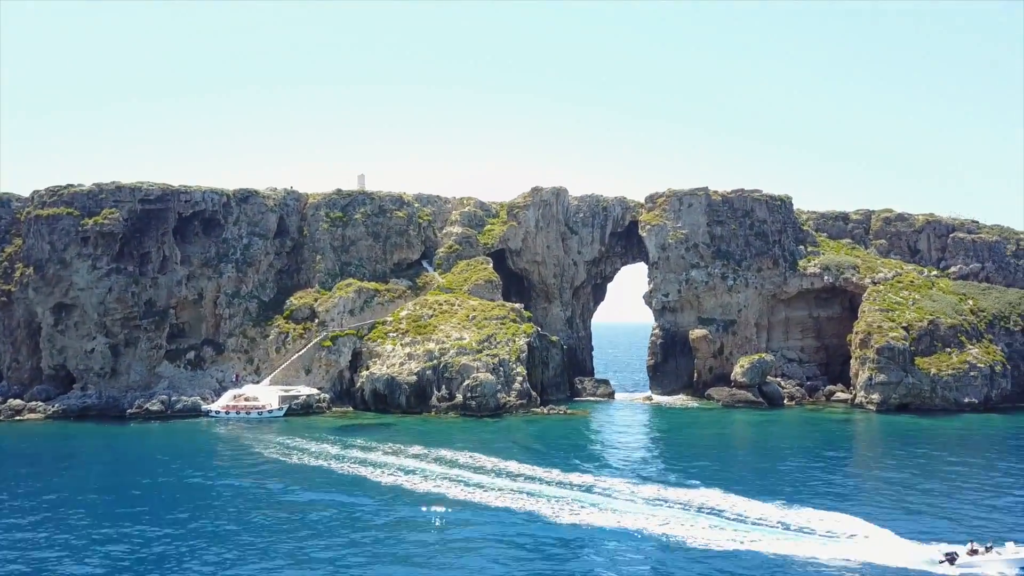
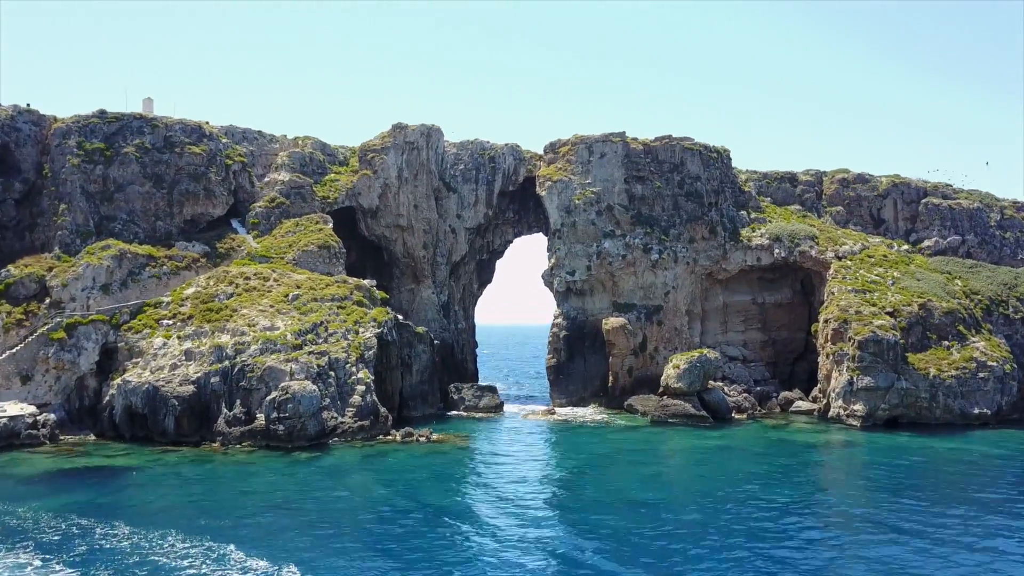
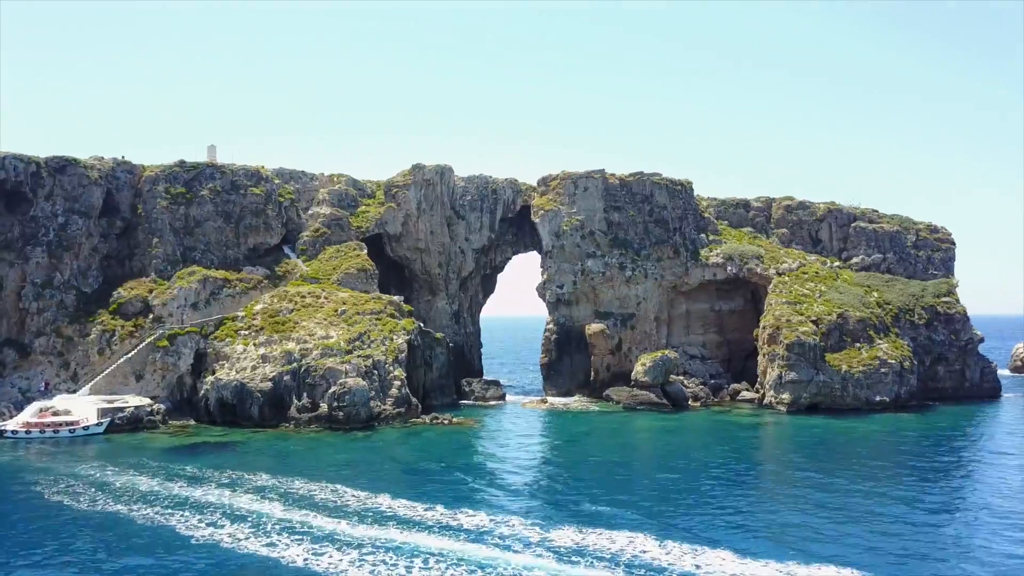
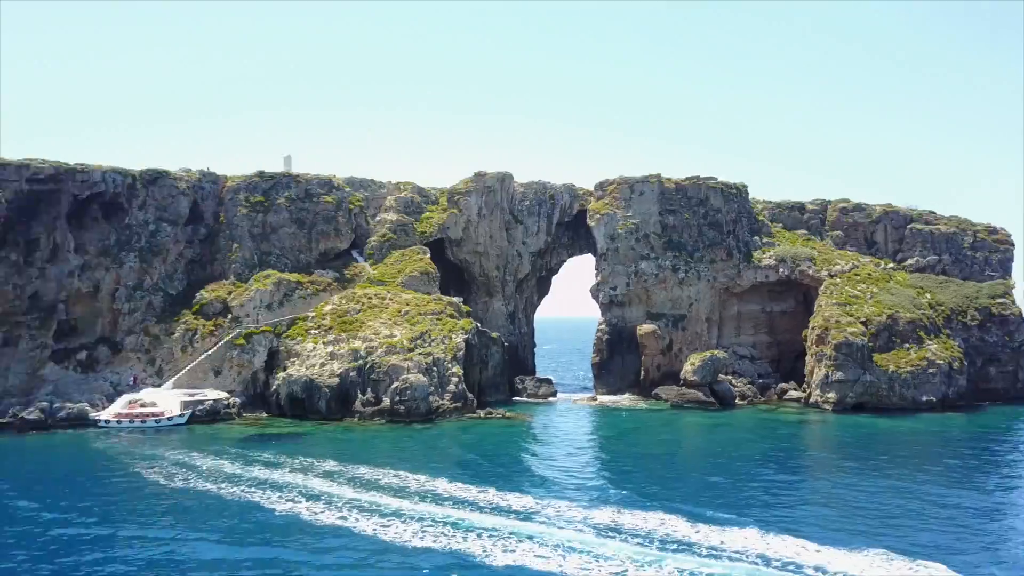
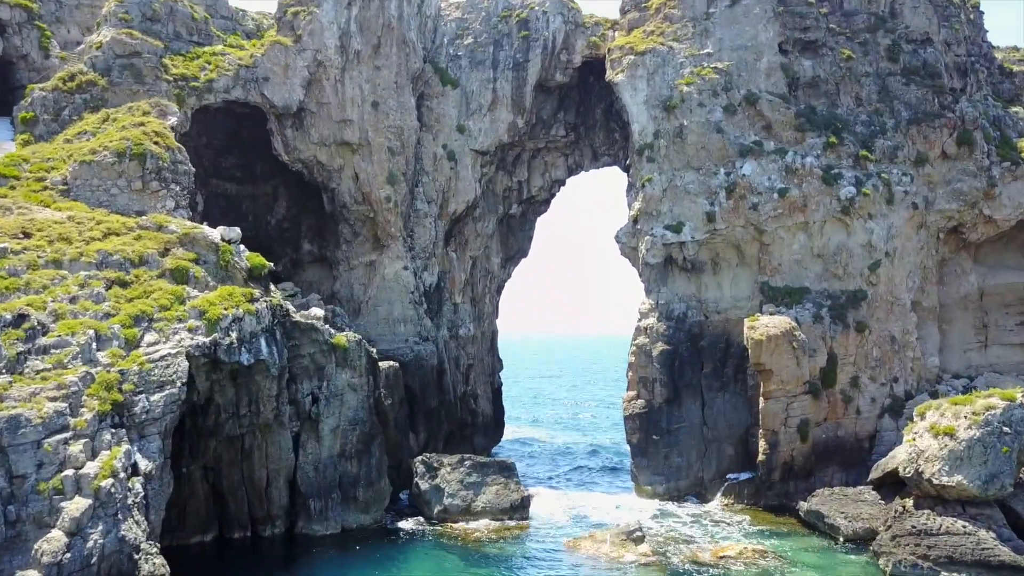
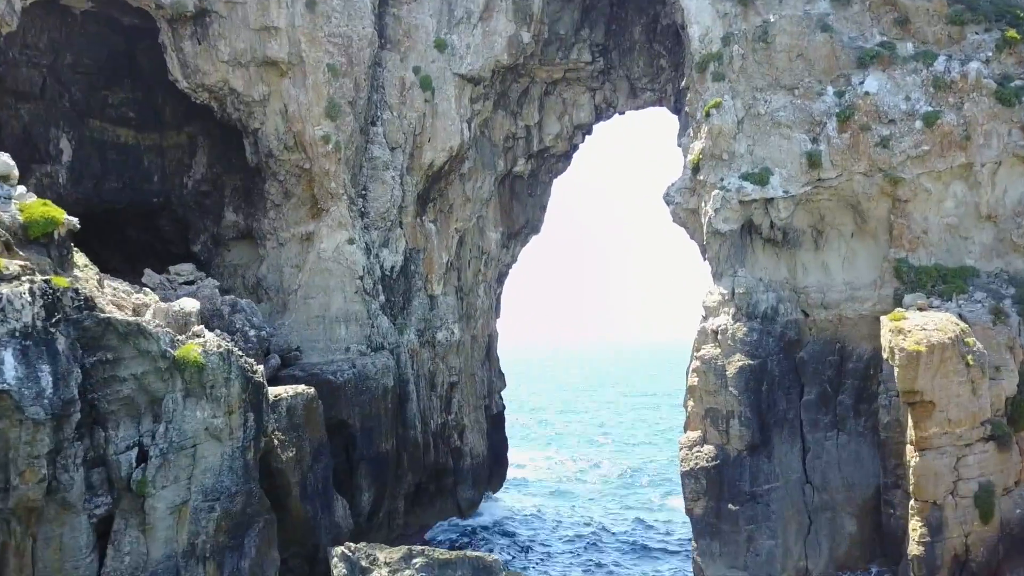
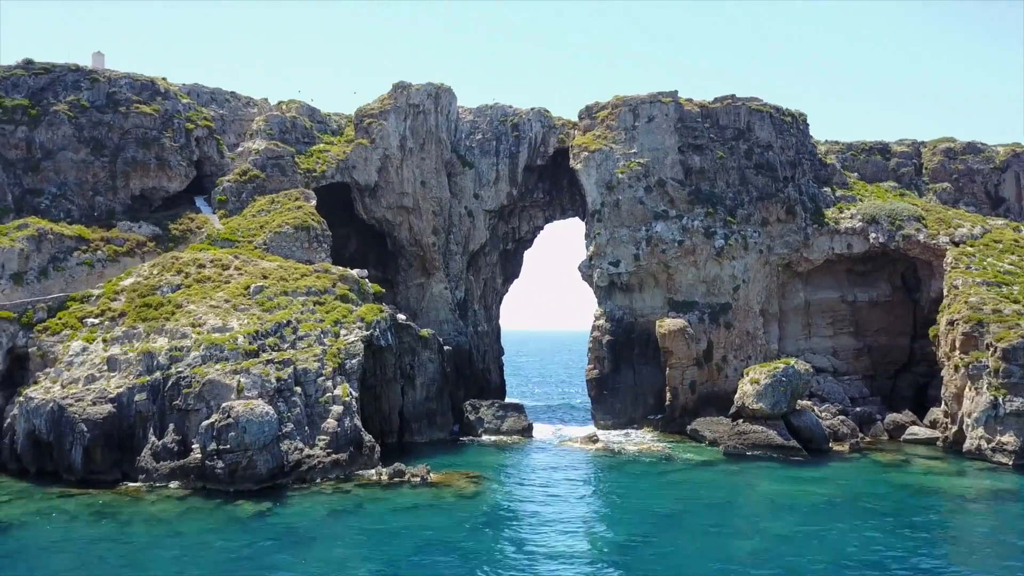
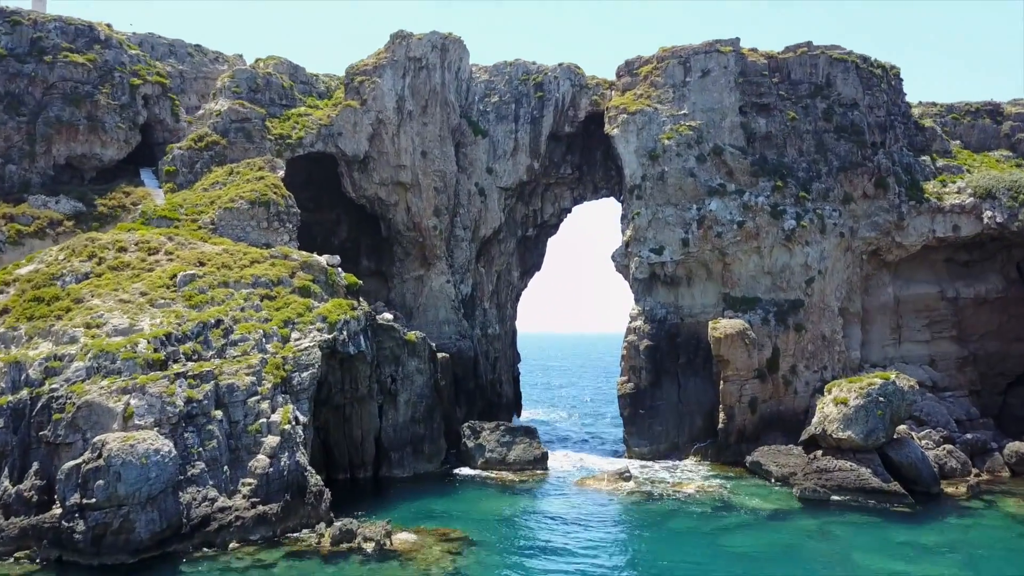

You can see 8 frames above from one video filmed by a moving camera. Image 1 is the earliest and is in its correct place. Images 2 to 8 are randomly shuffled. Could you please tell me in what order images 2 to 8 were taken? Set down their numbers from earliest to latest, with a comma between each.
4, 3, 2, 7, 8, 5, 6
